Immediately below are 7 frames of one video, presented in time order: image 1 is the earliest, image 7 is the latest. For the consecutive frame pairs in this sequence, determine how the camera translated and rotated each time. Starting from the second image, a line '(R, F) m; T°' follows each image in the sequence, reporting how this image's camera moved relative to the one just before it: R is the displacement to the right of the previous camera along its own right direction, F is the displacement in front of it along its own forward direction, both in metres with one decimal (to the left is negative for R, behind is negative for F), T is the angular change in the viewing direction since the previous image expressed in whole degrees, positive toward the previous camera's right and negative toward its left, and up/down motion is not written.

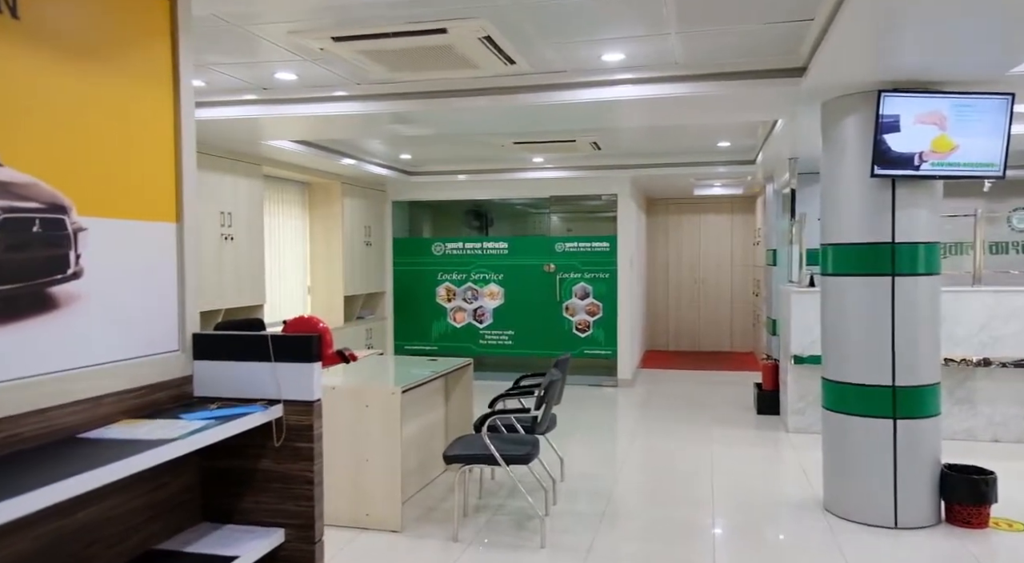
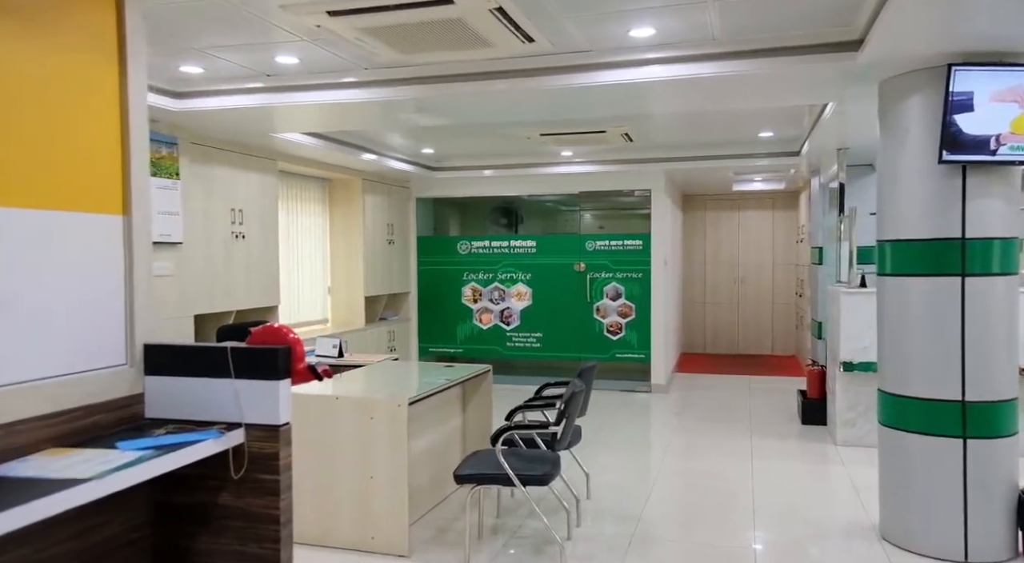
(+0.1, +0.4) m; -3°
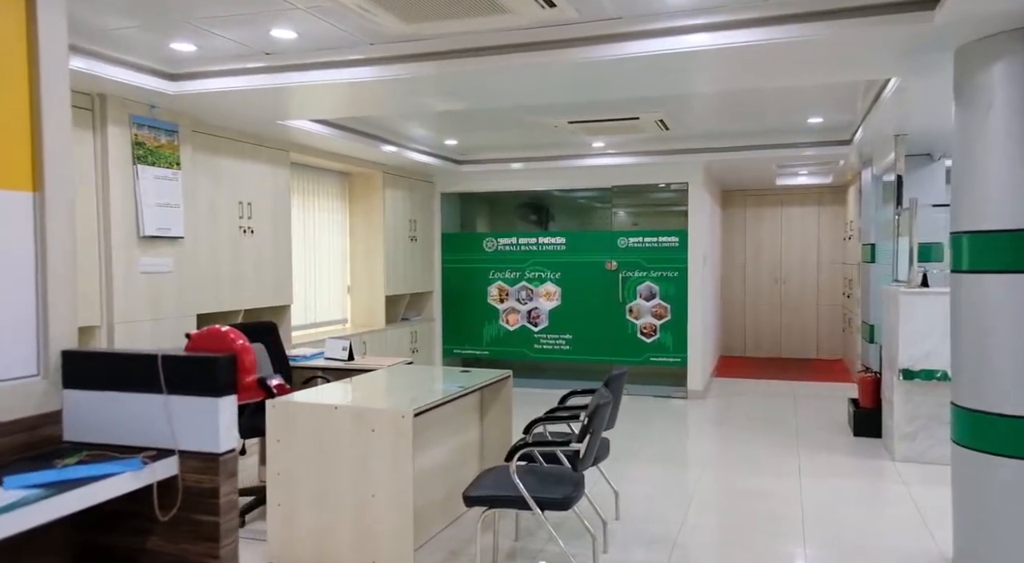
(+0.1, +0.4) m; -3°
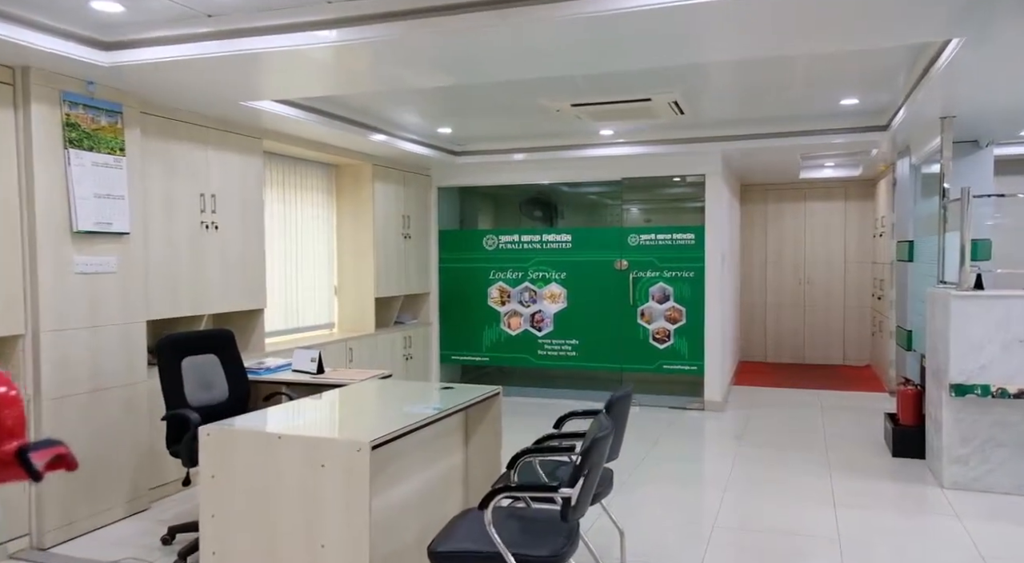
(+0.1, +0.6) m; -1°
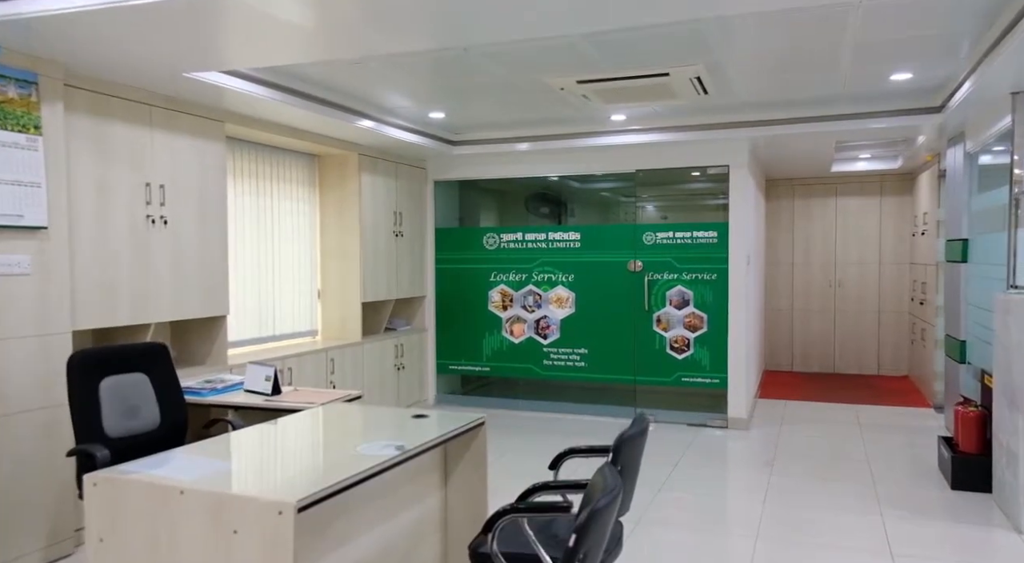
(+0.1, +0.7) m; -1°
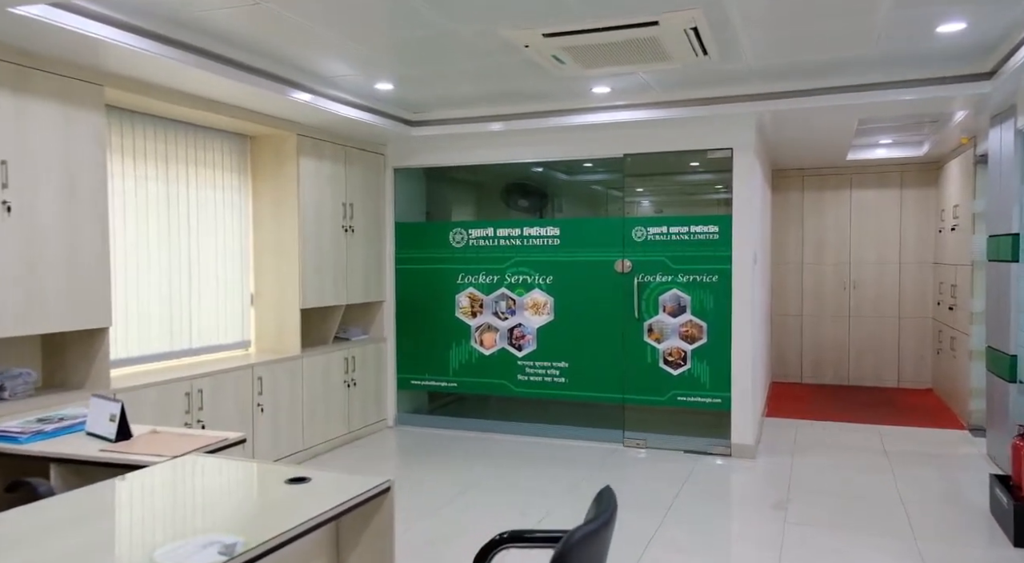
(+0.3, +0.9) m; 0°
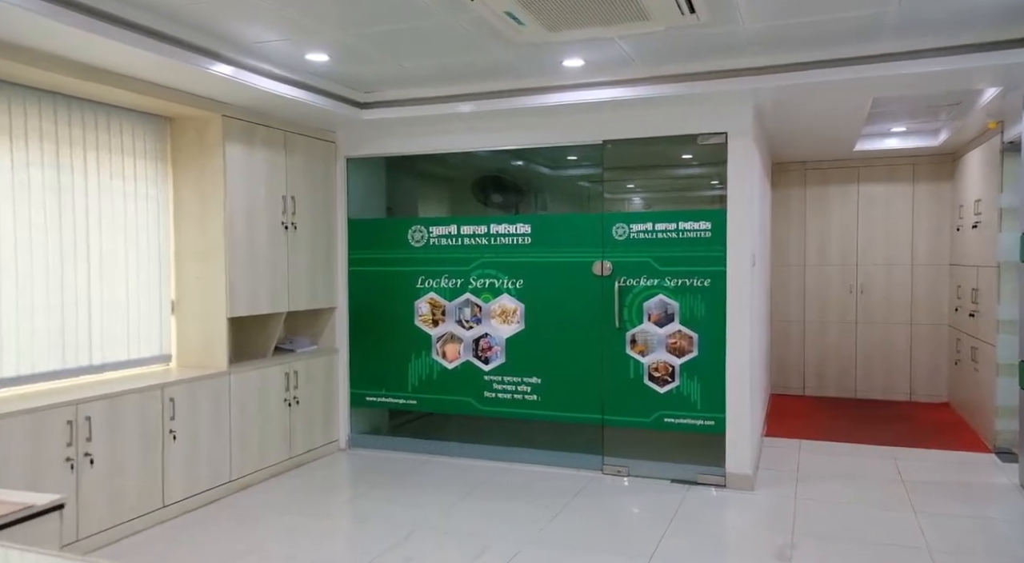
(+0.2, +0.7) m; 0°
